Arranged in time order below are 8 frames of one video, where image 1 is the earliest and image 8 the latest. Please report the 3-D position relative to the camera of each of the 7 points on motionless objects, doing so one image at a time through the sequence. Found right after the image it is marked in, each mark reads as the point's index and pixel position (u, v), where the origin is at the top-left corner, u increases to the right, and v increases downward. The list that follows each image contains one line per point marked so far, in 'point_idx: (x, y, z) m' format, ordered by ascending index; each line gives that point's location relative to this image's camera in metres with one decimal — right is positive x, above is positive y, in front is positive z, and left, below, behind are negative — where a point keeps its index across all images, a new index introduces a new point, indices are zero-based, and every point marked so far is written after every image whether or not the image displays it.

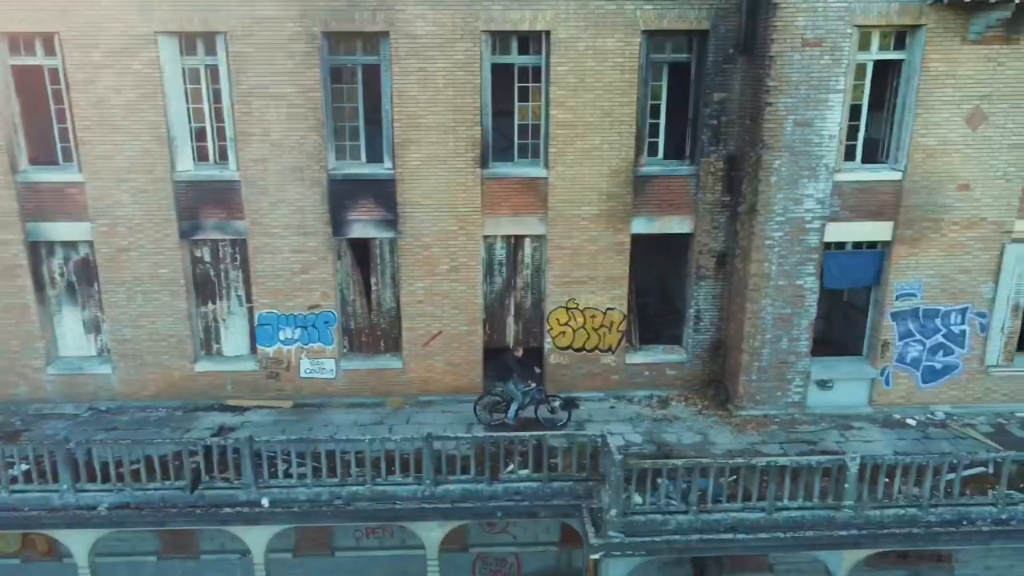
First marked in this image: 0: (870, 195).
0: (+7.1, +1.9, +11.6) m
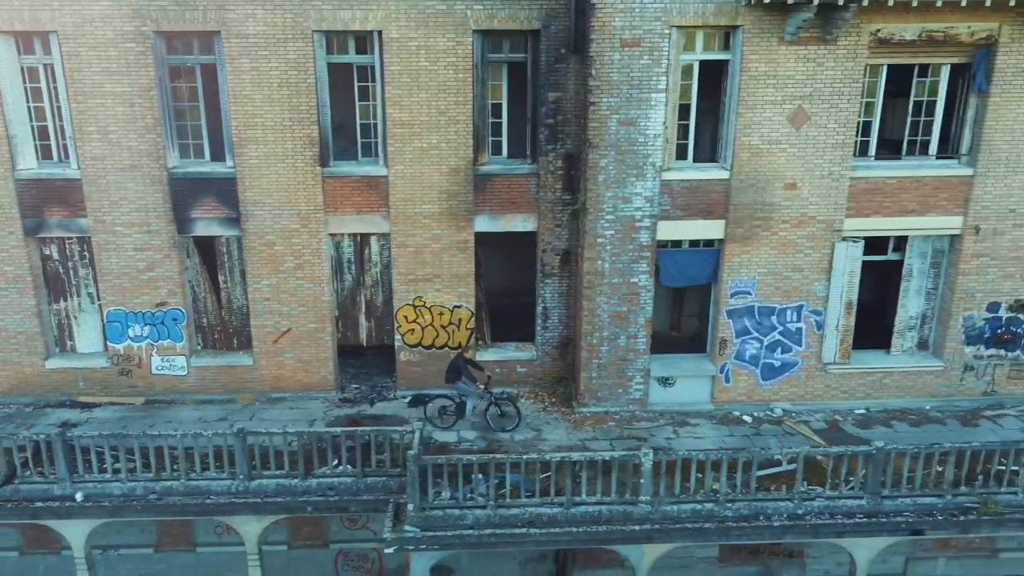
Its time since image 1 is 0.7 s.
0: (+3.8, +1.9, +11.7) m
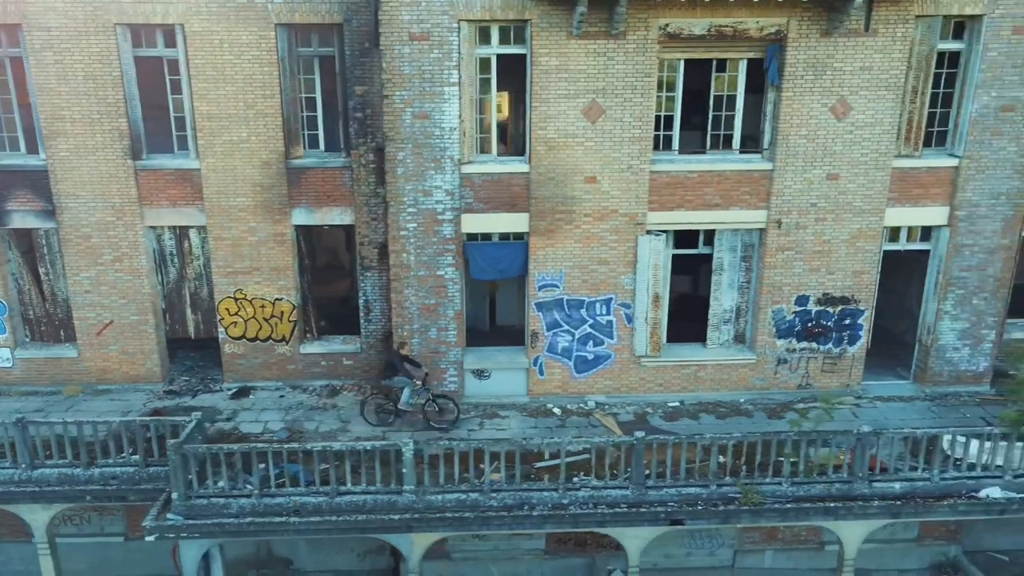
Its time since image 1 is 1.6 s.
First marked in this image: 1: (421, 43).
0: (-0.2, +2.0, +11.8) m
1: (-1.7, +4.7, +11.1) m
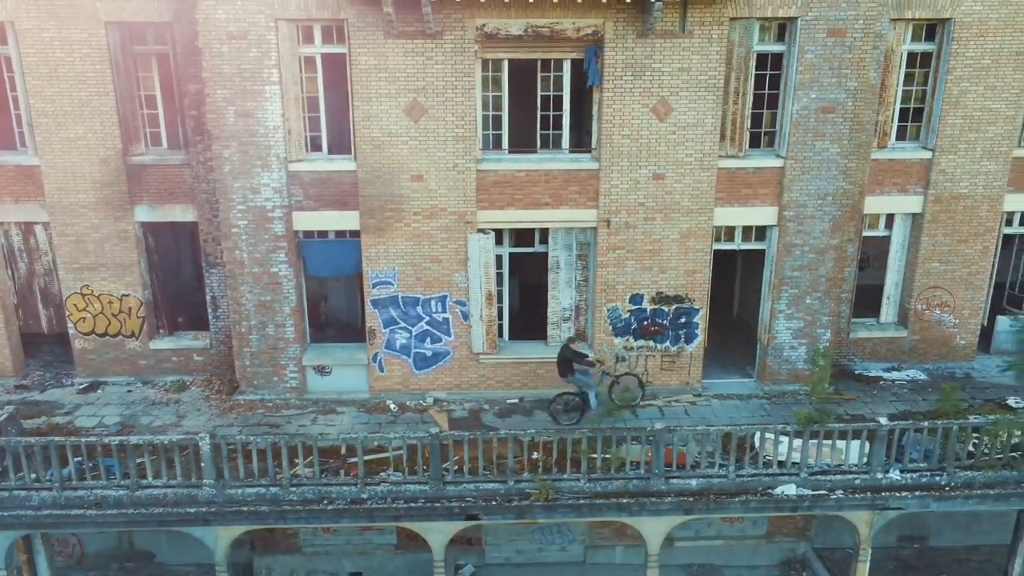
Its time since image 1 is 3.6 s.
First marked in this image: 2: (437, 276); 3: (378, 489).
0: (-3.8, +2.1, +11.9) m
1: (-5.2, +4.7, +11.2) m
2: (-1.6, +0.2, +12.3) m
3: (-2.3, -3.5, +10.2) m
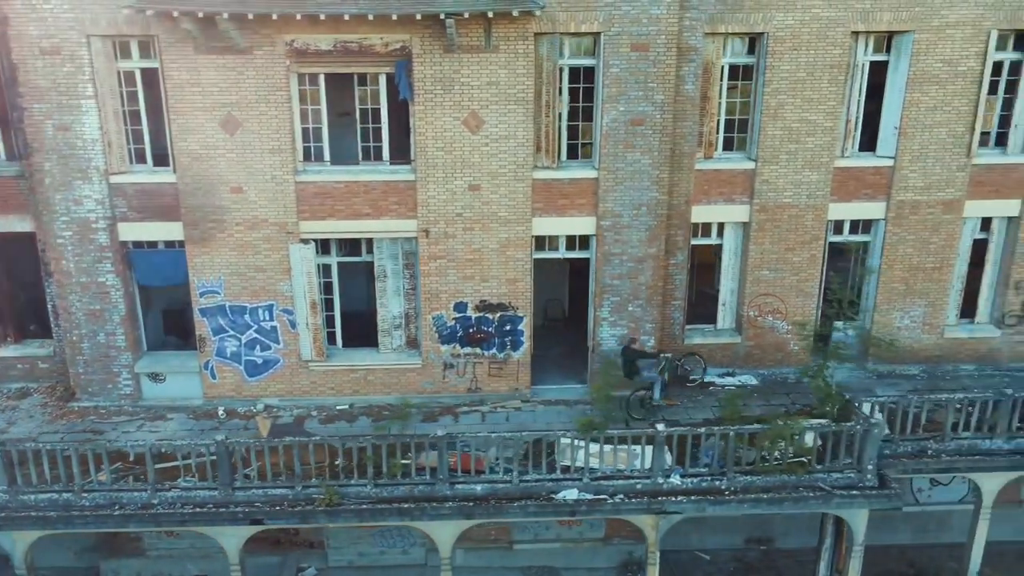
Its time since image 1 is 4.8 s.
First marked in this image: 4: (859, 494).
0: (-7.6, +1.9, +12.2) m
1: (-9.1, +4.5, +11.4) m
2: (-5.4, 0.0, +12.6) m
3: (-6.1, -3.7, +10.5) m
4: (+6.2, -3.8, +10.6) m
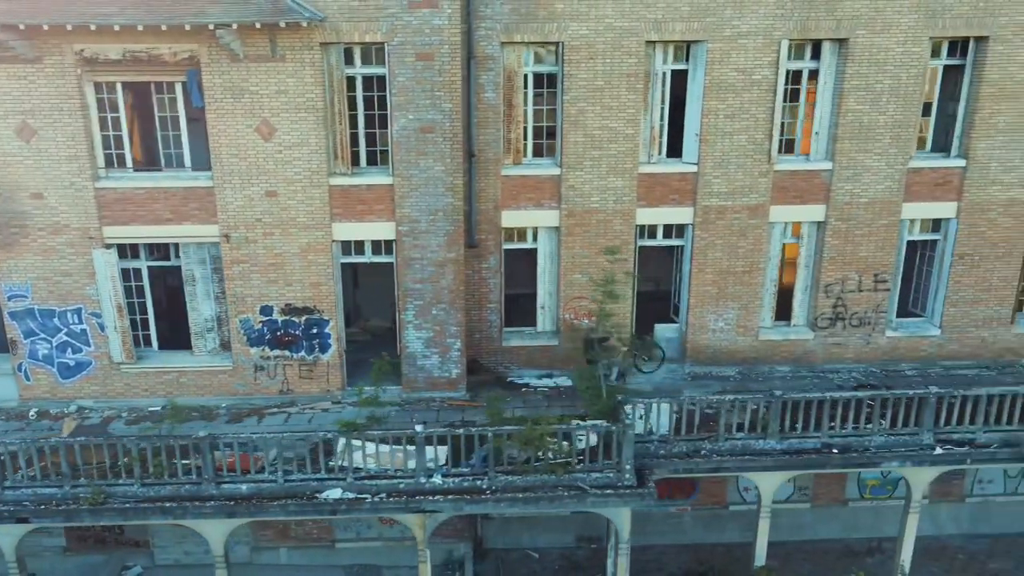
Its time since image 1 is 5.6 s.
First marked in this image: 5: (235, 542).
0: (-12.0, +1.8, +12.4) m
1: (-13.4, +4.4, +11.7) m
2: (-9.8, 0.0, +12.9) m
3: (-10.5, -3.8, +10.7) m
4: (+1.9, -3.8, +10.9) m
5: (-6.8, -6.3, +14.3) m
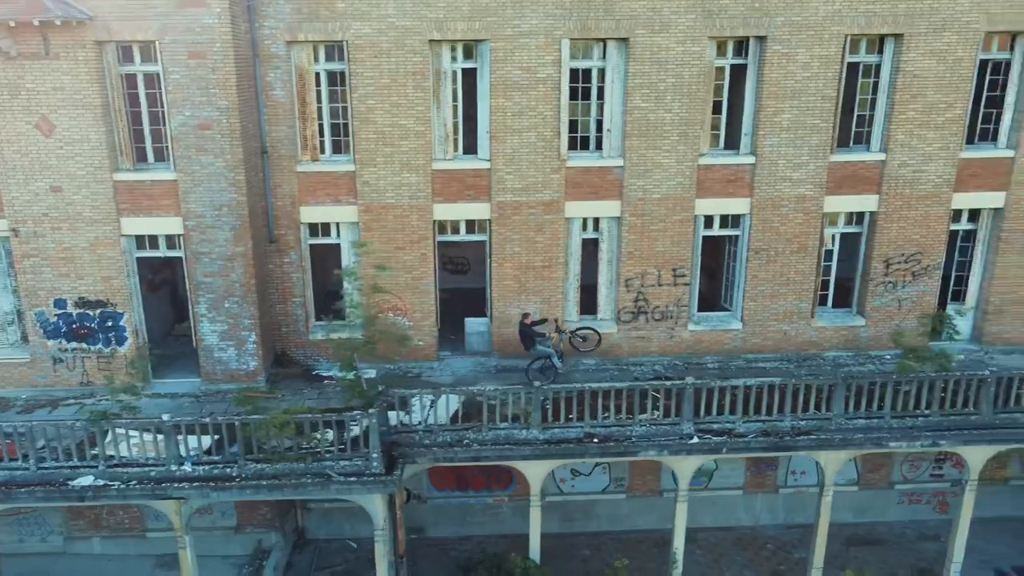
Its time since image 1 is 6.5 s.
0: (-16.8, +2.0, +12.7) m
1: (-18.3, +4.6, +11.9) m
2: (-14.6, +0.1, +13.1) m
3: (-15.3, -3.6, +11.0) m
4: (-3.0, -3.7, +11.1) m
5: (-11.6, -6.1, +14.6) m
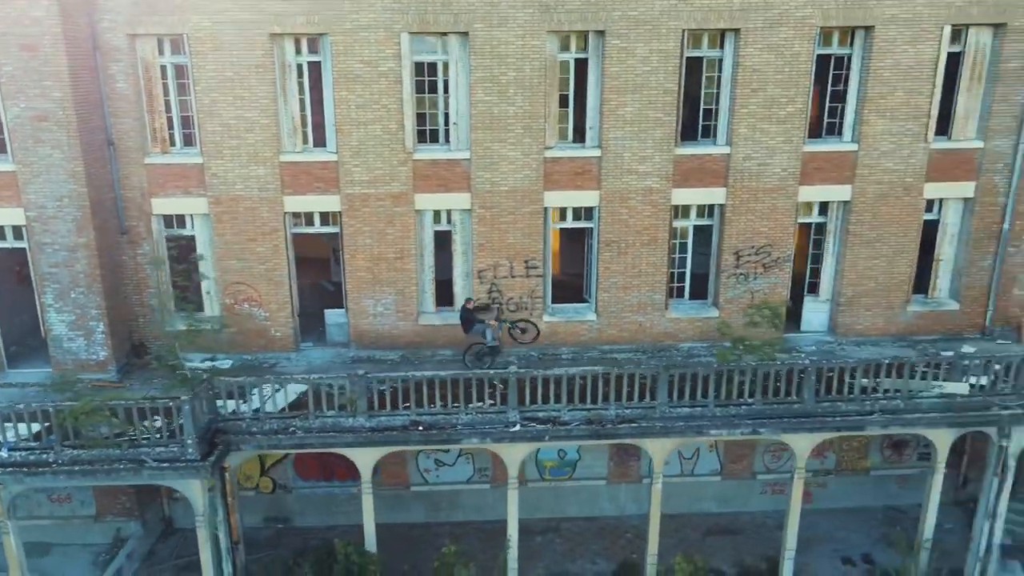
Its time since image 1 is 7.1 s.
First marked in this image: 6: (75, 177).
0: (-20.4, +2.2, +12.8) m
1: (-21.9, +4.8, +12.0) m
2: (-18.3, +0.3, +13.2) m
3: (-19.0, -3.4, +11.1) m
4: (-6.6, -3.5, +11.3) m
5: (-15.3, -5.9, +14.7) m
6: (-9.7, +2.5, +13.0) m
